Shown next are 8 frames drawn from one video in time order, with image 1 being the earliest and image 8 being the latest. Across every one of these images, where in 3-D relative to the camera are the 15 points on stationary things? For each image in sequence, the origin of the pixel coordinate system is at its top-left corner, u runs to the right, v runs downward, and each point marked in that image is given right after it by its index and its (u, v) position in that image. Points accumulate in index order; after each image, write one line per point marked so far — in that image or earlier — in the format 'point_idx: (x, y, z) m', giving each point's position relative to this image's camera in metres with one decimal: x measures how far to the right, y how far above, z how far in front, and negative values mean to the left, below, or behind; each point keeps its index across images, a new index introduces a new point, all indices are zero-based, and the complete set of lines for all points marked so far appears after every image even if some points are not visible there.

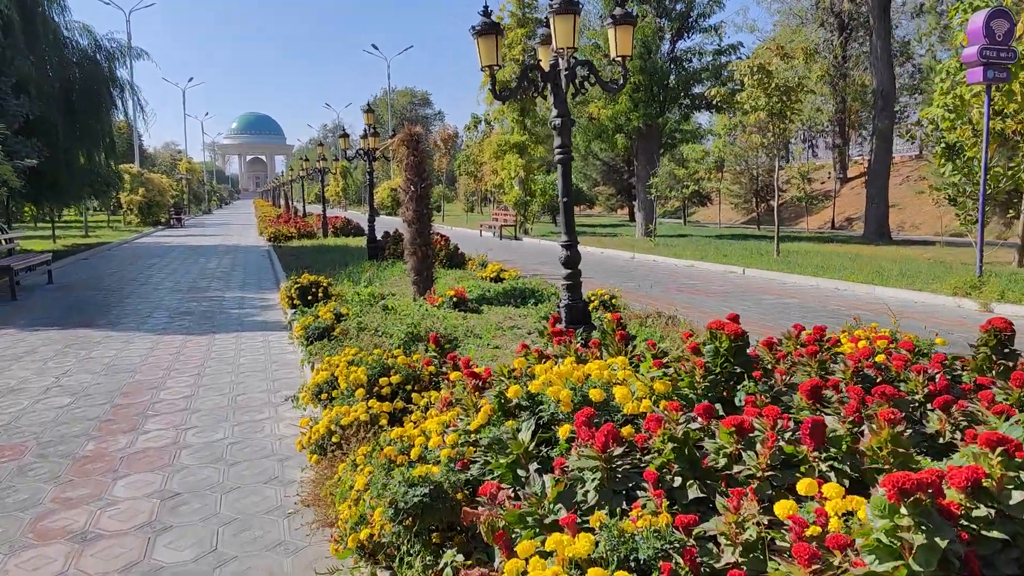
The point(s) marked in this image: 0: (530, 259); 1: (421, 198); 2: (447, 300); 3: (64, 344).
0: (+0.4, +0.6, +16.5) m
1: (-1.0, +1.0, +8.8) m
2: (-0.7, -0.1, +8.1) m
3: (-3.9, -0.5, +7.0) m
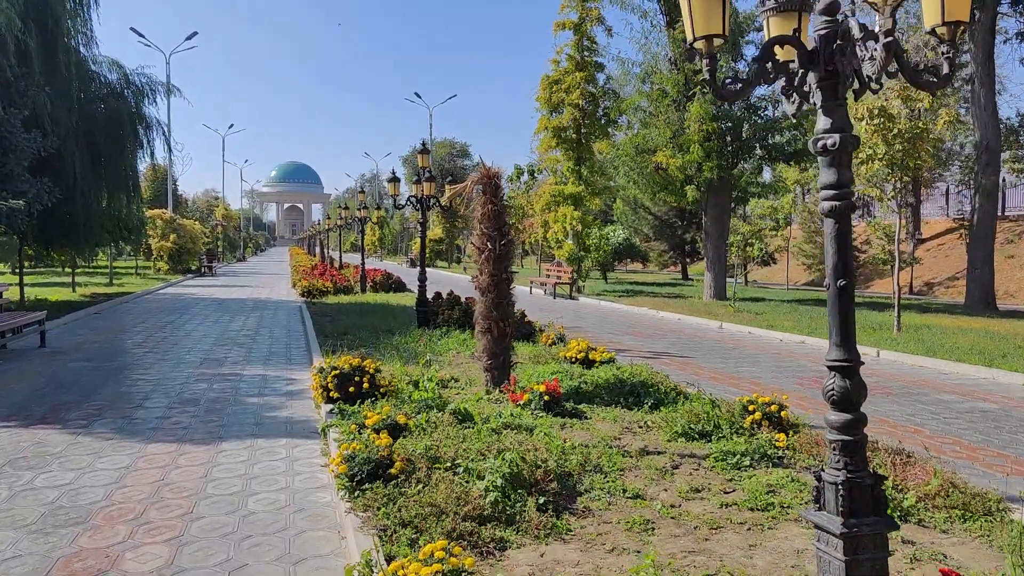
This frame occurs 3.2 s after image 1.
0: (+1.5, -0.6, +14.3) m
1: (-0.1, +0.2, +6.7) m
2: (+0.2, -0.8, +5.9) m
3: (-3.1, -1.1, +5.0) m
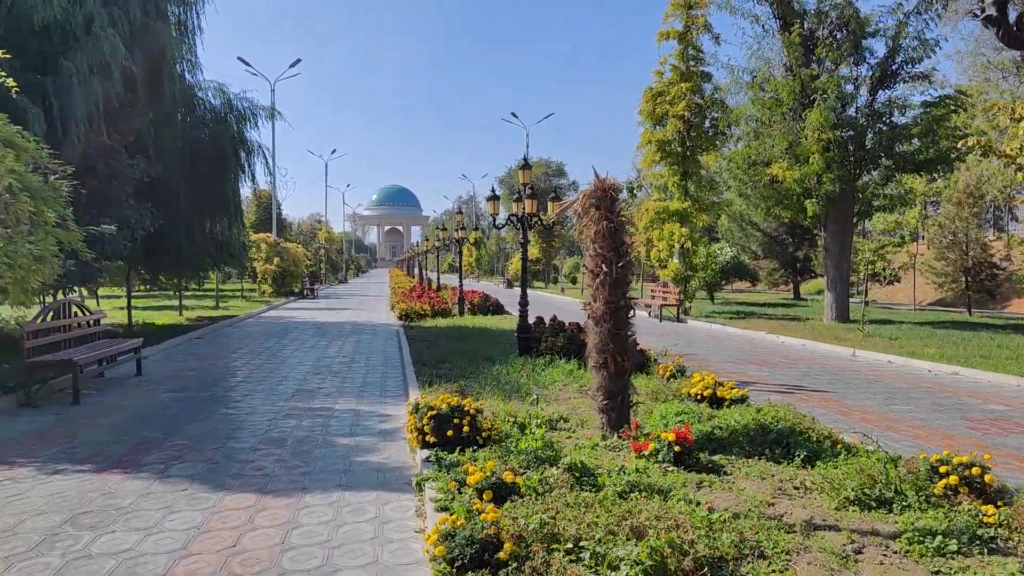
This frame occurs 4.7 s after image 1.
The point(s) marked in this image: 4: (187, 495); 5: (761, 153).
0: (+3.3, -1.0, +13.2) m
1: (+0.8, 0.0, +5.8) m
2: (+0.9, -1.0, +5.0) m
3: (-2.4, -1.2, +4.4) m
4: (-1.9, -1.2, +4.9) m
5: (+5.6, +3.0, +18.4) m
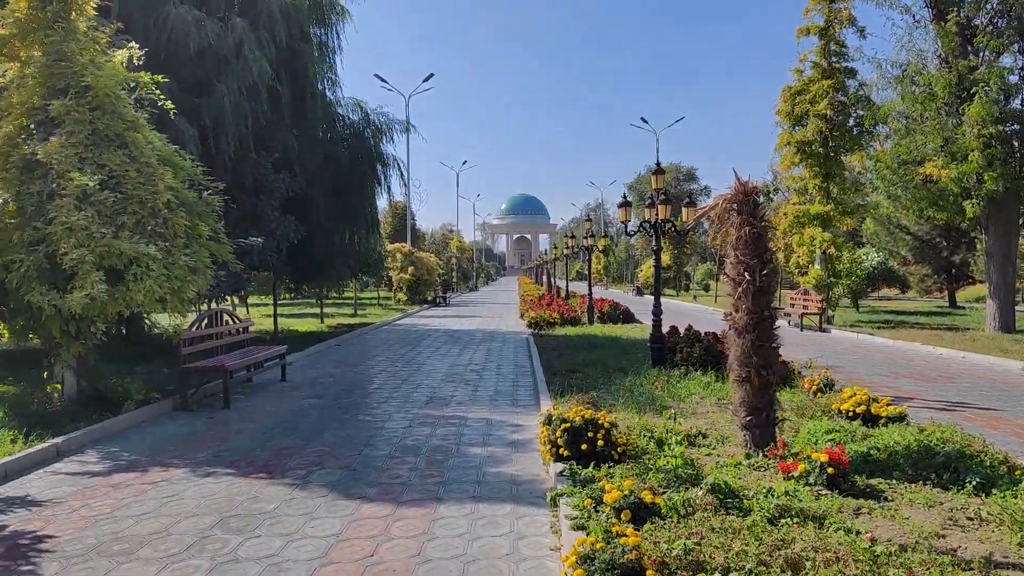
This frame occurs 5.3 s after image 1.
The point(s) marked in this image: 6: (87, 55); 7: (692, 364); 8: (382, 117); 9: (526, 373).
0: (+5.3, -1.1, +12.4) m
1: (+1.7, 0.0, +5.5) m
2: (+1.7, -1.0, +4.7) m
3: (-1.7, -1.3, +4.6) m
4: (-1.1, -1.3, +4.9) m
5: (+8.4, +2.9, +17.2) m
6: (-3.9, +2.2, +7.6) m
7: (+2.1, -0.9, +9.3) m
8: (-2.9, +3.8, +17.9) m
9: (+0.2, -1.1, +10.9) m
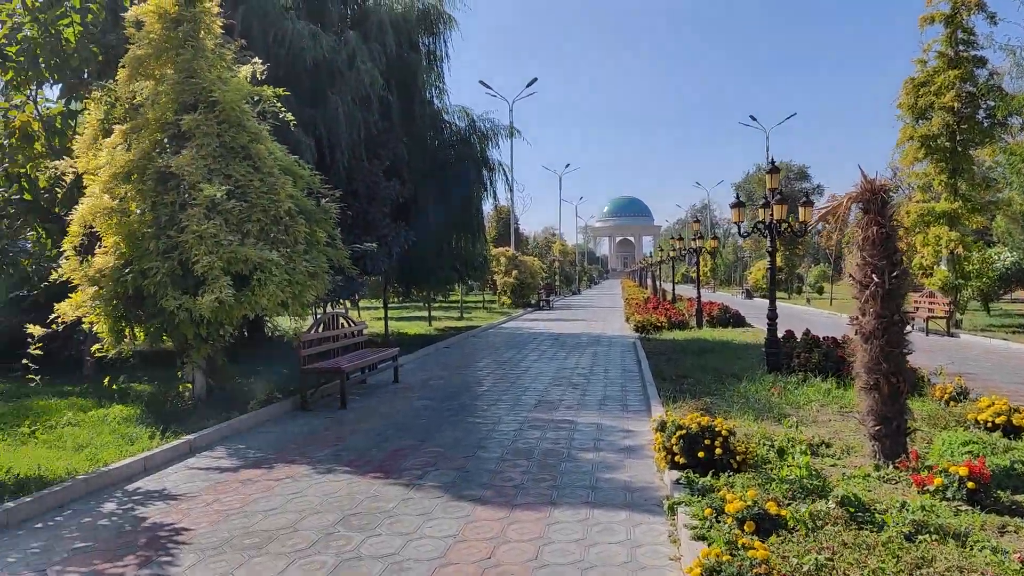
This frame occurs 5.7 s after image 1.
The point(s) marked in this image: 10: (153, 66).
0: (+6.9, -1.2, +11.6) m
1: (+2.4, 0.0, +5.2) m
2: (+2.4, -1.0, +4.4) m
3: (-1.0, -1.3, +4.7) m
4: (-0.4, -1.3, +5.0) m
5: (+10.6, +2.8, +16.0) m
6: (-2.9, +2.1, +8.0) m
7: (+3.3, -0.9, +9.0) m
8: (-0.5, +3.7, +18.1) m
9: (+1.6, -1.2, +10.8) m
10: (-3.5, +2.2, +8.0) m
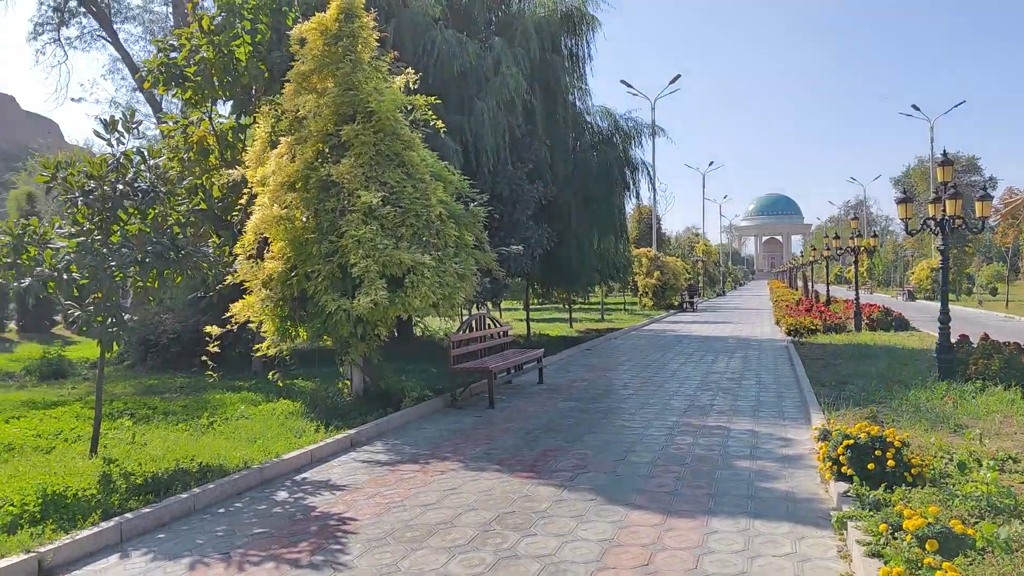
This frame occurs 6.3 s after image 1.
0: (+8.8, -1.2, +10.2) m
1: (+3.3, -0.1, +4.7) m
2: (+3.2, -1.0, +3.9) m
3: (-0.1, -1.3, +4.8) m
4: (+0.5, -1.3, +5.0) m
5: (+13.2, +2.8, +14.0) m
6: (-1.4, +2.1, +8.3) m
7: (+4.8, -0.9, +8.3) m
8: (+2.6, +3.7, +18.0) m
9: (+3.5, -1.2, +10.4) m
10: (-2.0, +2.1, +8.4) m
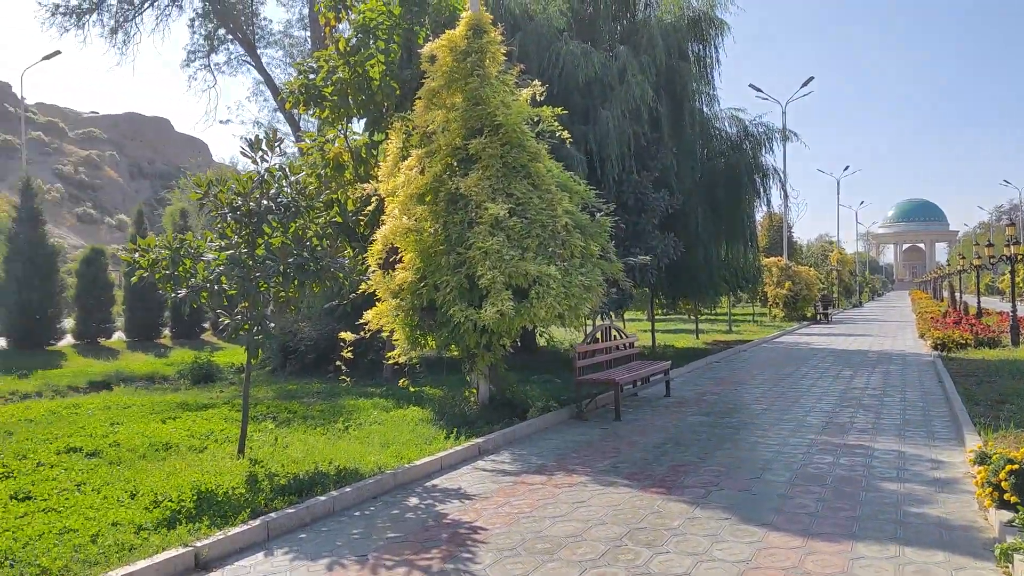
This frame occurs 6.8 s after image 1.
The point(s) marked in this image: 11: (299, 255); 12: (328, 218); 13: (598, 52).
0: (+10.3, -1.3, +8.8) m
1: (+4.1, -0.1, +4.1) m
2: (+3.7, -1.1, +3.3) m
3: (+0.7, -1.4, +4.7) m
4: (+1.3, -1.4, +4.8) m
5: (+15.2, +2.6, +11.9) m
6: (-0.1, +2.0, +8.5) m
7: (+6.1, -1.0, +7.4) m
8: (+5.3, +3.4, +17.4) m
9: (+5.1, -1.3, +9.7) m
10: (-0.7, +2.0, +8.6) m
11: (-1.7, +0.3, +6.3) m
12: (-1.6, +0.6, +6.9) m
13: (+1.3, +3.6, +12.5) m
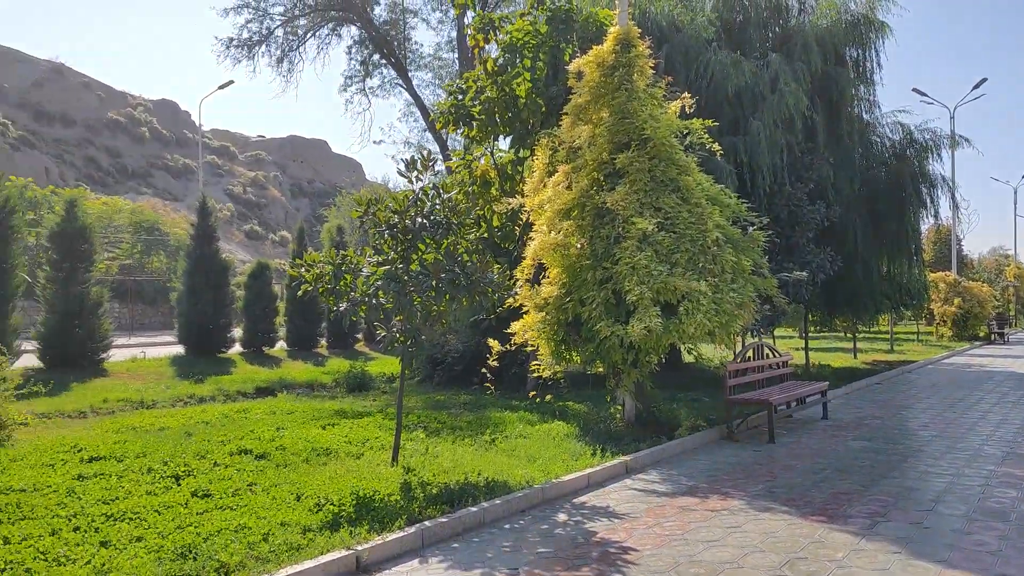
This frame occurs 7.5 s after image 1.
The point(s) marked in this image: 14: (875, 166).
0: (+11.7, -1.5, +6.8) m
1: (+4.8, -0.2, +3.4) m
2: (+4.3, -1.2, +2.6) m
3: (+1.5, -1.5, +4.5) m
4: (+2.1, -1.5, +4.5) m
5: (+17.1, +2.4, +9.1) m
6: (+1.4, +1.8, +8.4) m
7: (+7.3, -1.2, +6.3) m
8: (+8.3, +3.1, +16.3) m
9: (+6.7, -1.5, +8.6) m
10: (+0.9, +1.9, +8.7) m
11: (-0.5, +0.1, +6.5) m
12: (-0.3, +0.5, +7.1) m
13: (+3.5, +3.4, +12.1) m
14: (+6.9, +2.3, +15.5) m
